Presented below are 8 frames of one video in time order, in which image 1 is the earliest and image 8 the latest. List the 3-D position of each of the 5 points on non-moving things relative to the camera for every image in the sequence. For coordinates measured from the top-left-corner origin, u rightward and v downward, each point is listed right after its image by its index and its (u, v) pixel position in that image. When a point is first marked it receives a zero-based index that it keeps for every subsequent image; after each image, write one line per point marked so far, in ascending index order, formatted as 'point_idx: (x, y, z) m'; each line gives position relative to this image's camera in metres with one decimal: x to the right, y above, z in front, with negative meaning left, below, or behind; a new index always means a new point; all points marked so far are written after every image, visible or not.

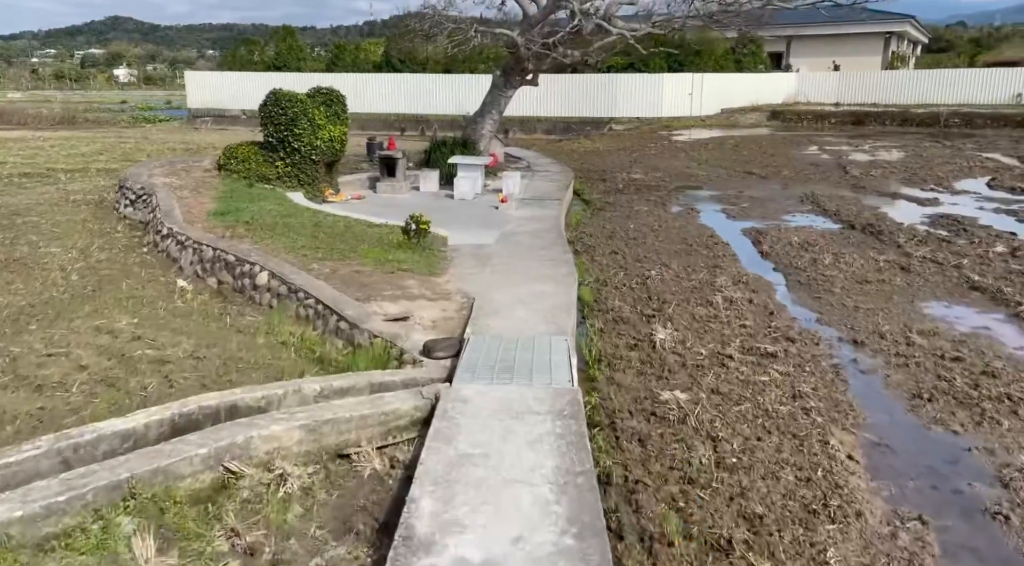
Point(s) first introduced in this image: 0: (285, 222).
0: (-2.7, +0.7, +9.4) m
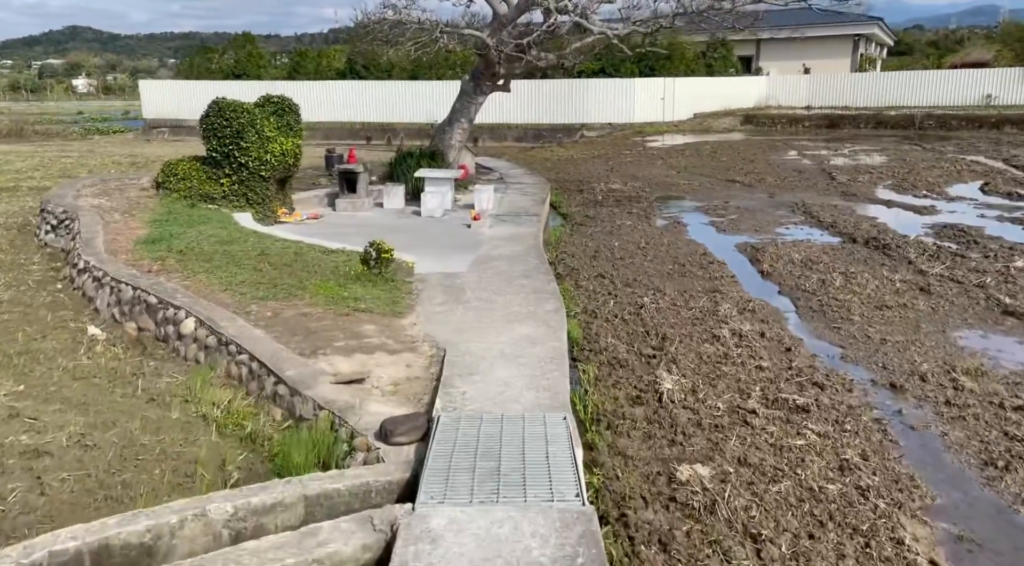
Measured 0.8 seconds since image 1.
0: (-2.9, +0.3, +8.2) m
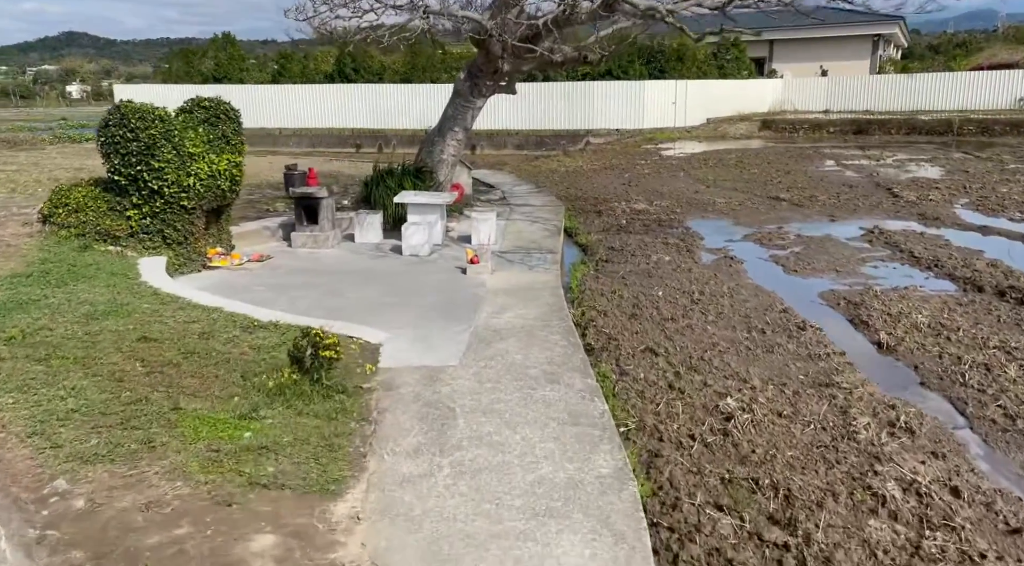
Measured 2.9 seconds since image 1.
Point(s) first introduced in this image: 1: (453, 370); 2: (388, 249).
0: (-2.8, -0.3, +5.4) m
1: (-0.4, -0.6, +5.1) m
2: (-1.5, +0.4, +9.7) m
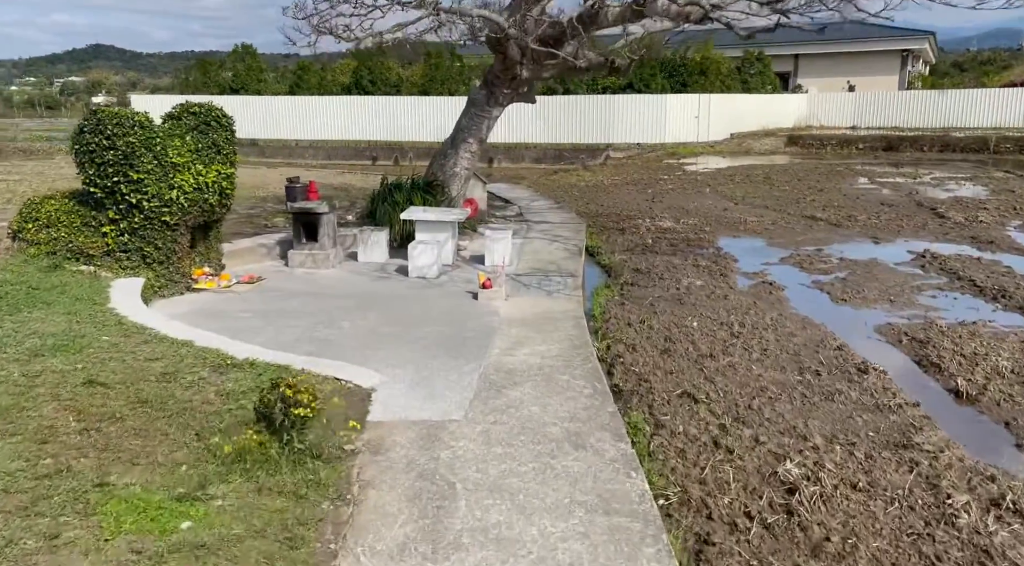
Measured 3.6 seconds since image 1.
0: (-2.7, -0.5, +4.6) m
1: (-0.3, -0.8, +4.2) m
2: (-1.3, +0.2, +8.8) m
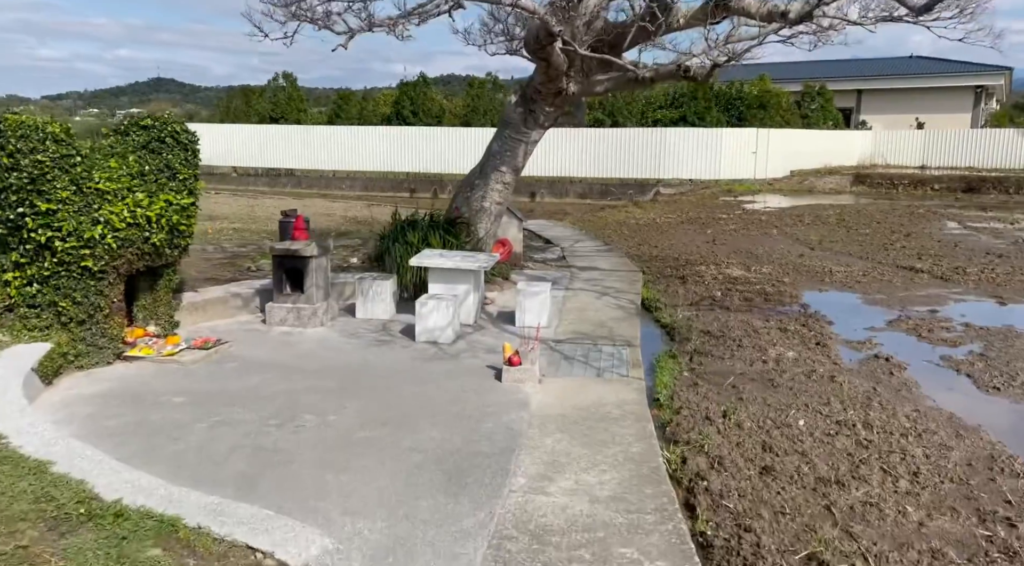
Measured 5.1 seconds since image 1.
0: (-2.6, -0.8, +2.7) m
1: (-0.2, -1.1, +2.2) m
2: (-1.0, -0.4, +6.9) m
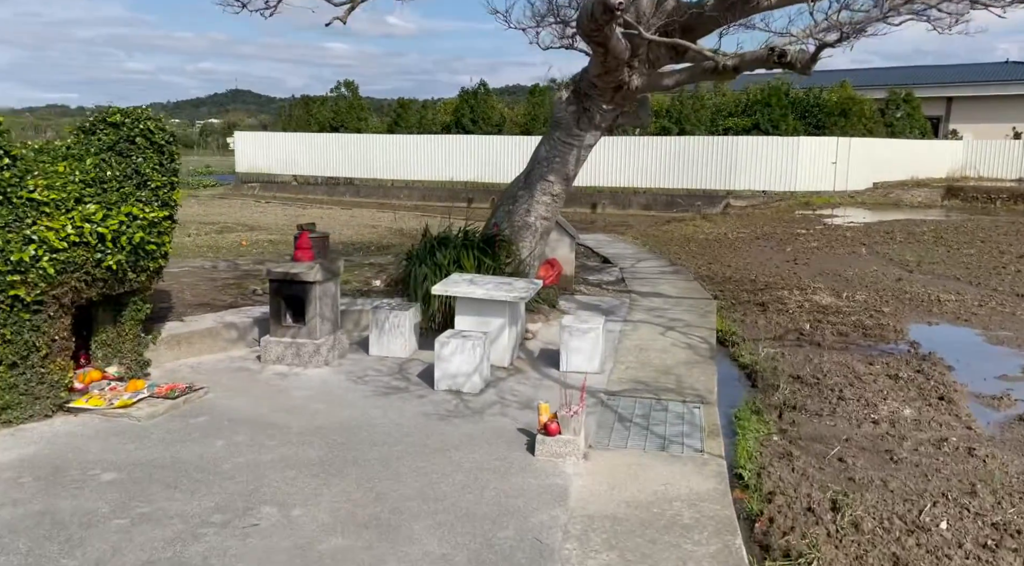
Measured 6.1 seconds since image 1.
0: (-2.7, -1.0, +1.6) m
1: (-0.3, -1.3, +0.9) m
2: (-0.7, -0.6, +5.6) m
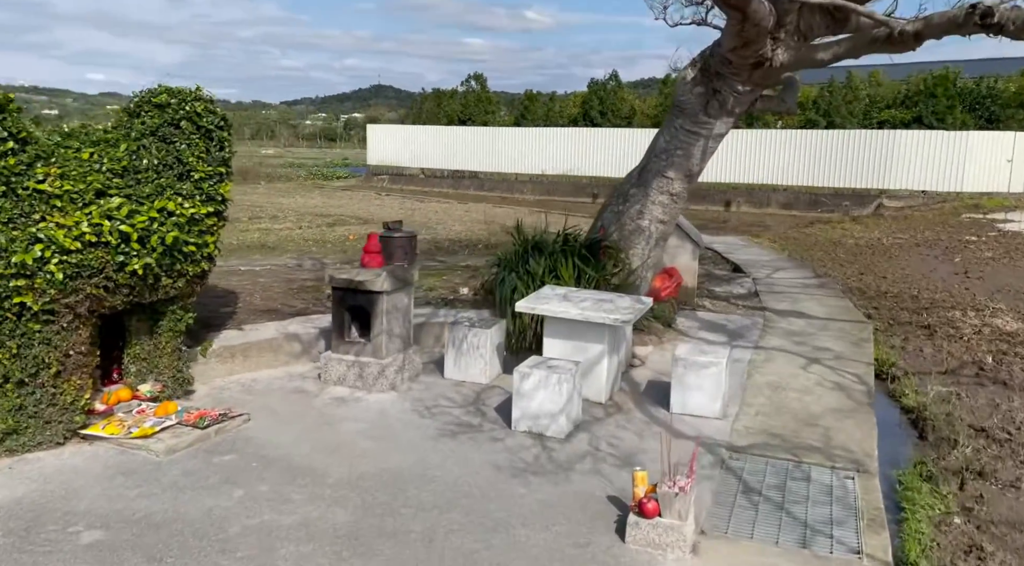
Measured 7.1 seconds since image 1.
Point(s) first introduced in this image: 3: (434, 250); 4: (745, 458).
0: (-2.7, -1.0, +1.0) m
1: (-0.5, -1.4, 0.0) m
2: (-0.1, -0.7, +4.7) m
3: (-0.9, +0.4, +9.4) m
4: (+1.2, -0.9, +4.0) m
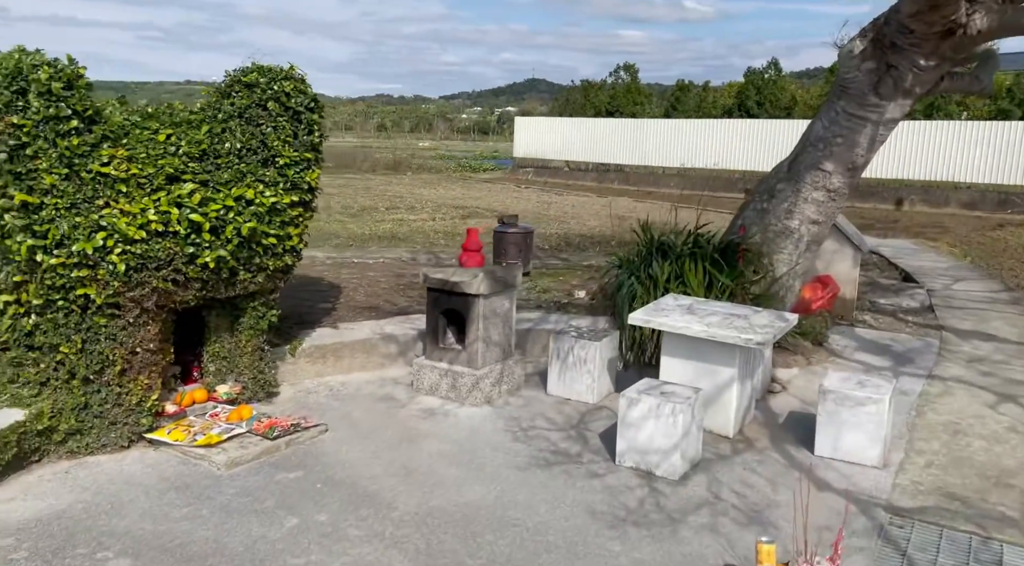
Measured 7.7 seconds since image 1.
0: (-2.8, -1.0, +0.9) m
1: (-0.8, -1.5, -0.5) m
2: (+0.4, -0.7, +4.0) m
3: (+0.5, +0.4, +8.9) m
4: (+1.6, -1.0, +3.2) m
